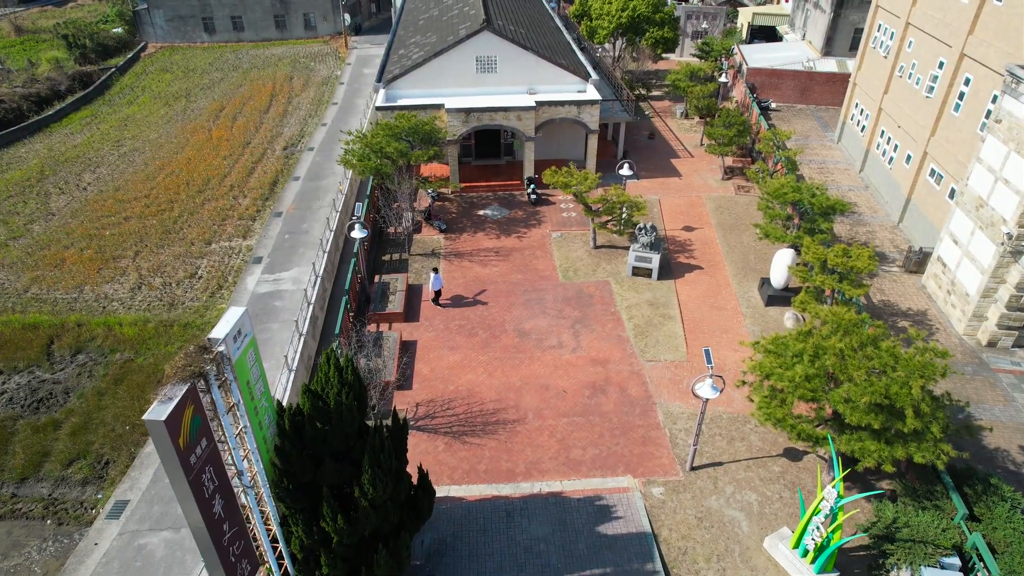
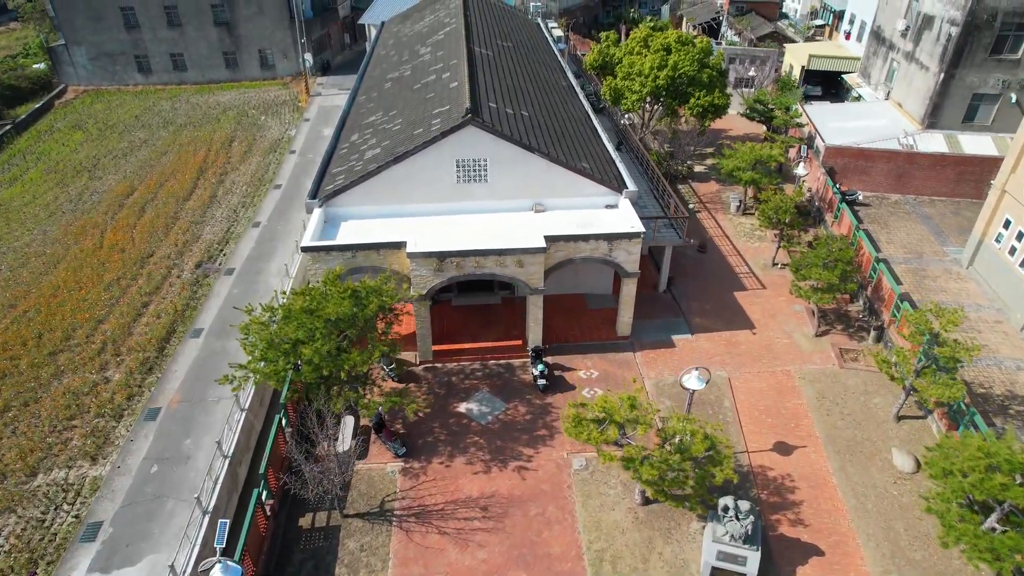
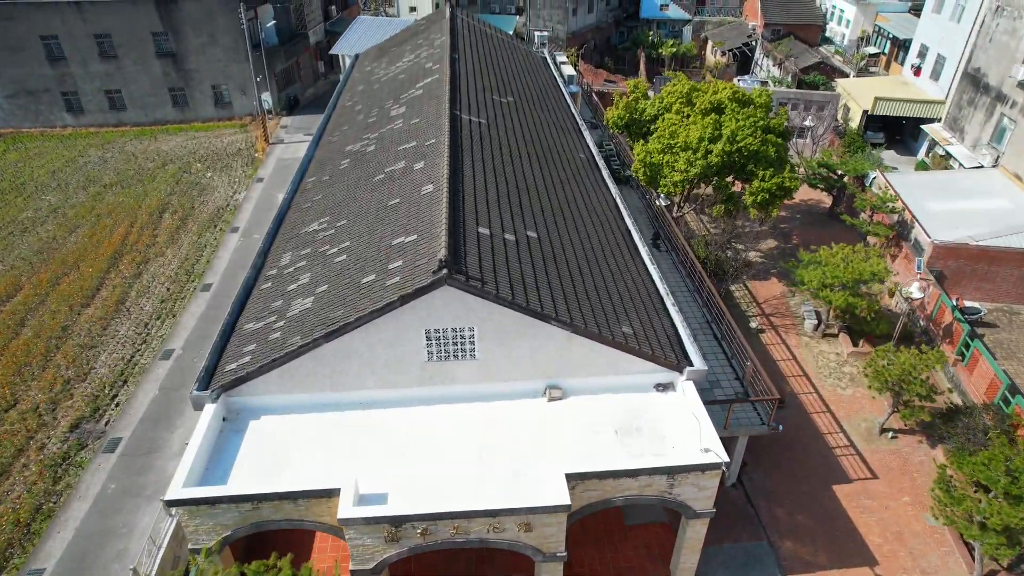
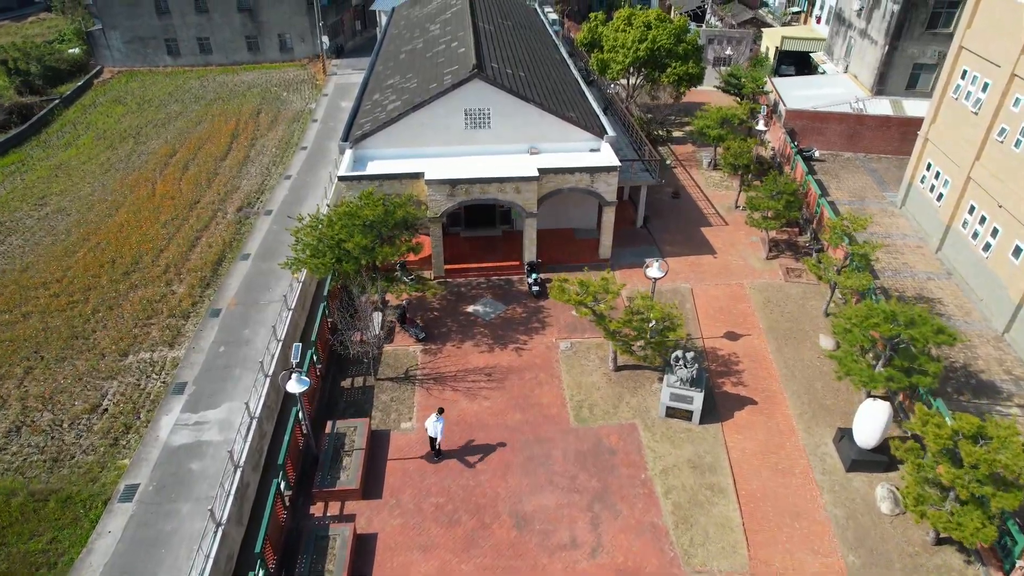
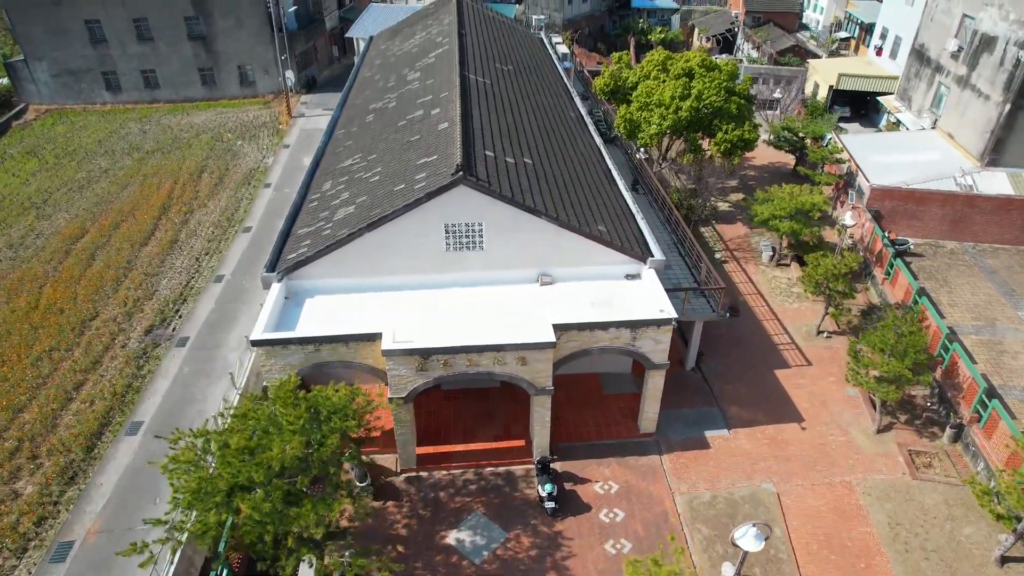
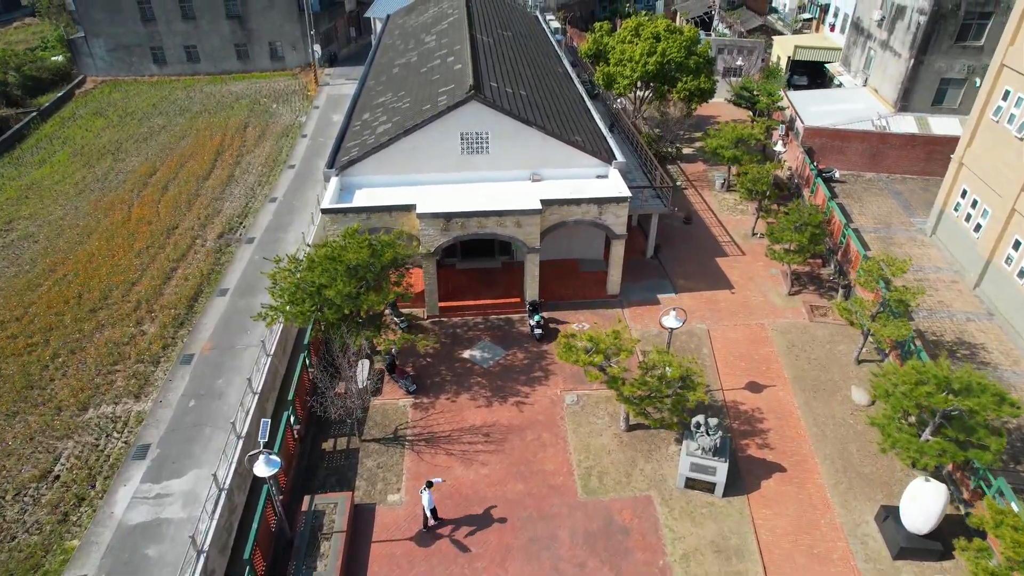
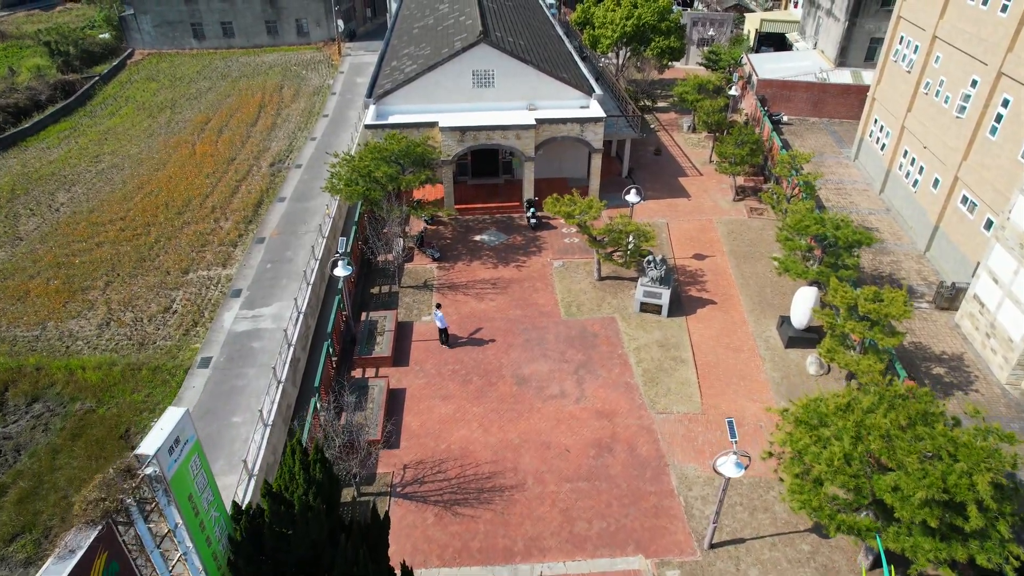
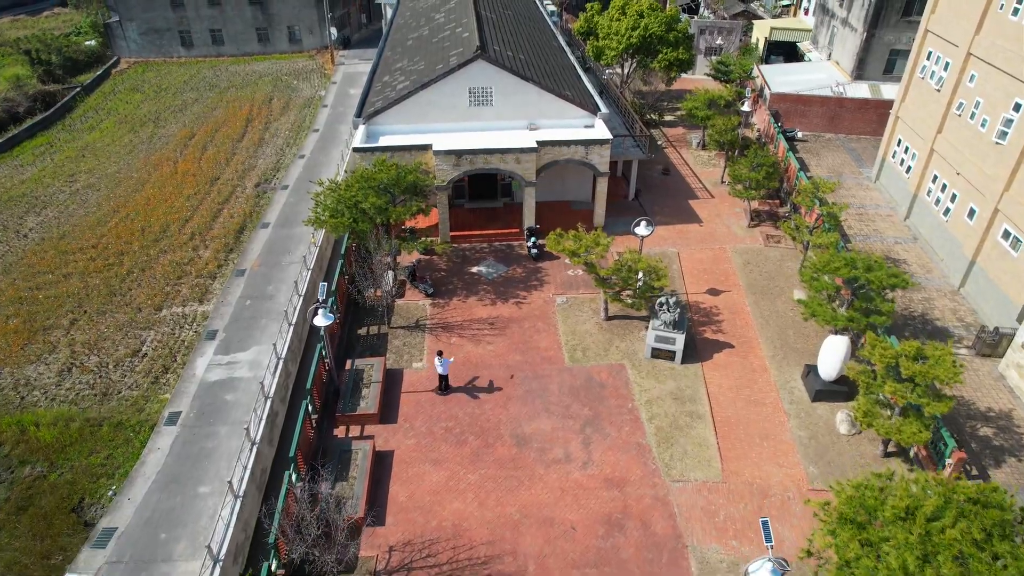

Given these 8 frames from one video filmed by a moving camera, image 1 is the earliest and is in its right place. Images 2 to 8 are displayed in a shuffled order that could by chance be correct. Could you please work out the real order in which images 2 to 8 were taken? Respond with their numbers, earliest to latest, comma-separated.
7, 8, 4, 6, 2, 5, 3
